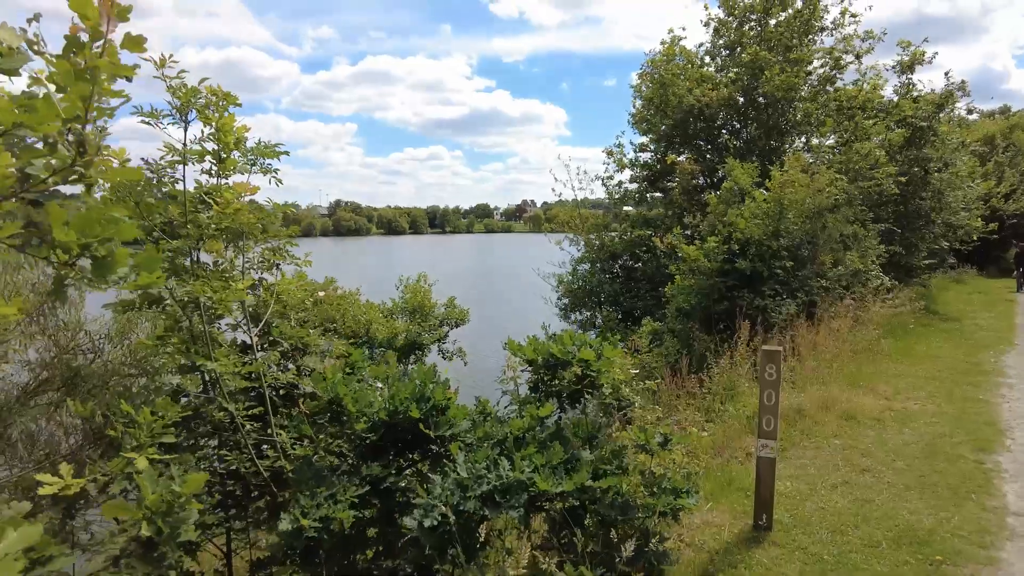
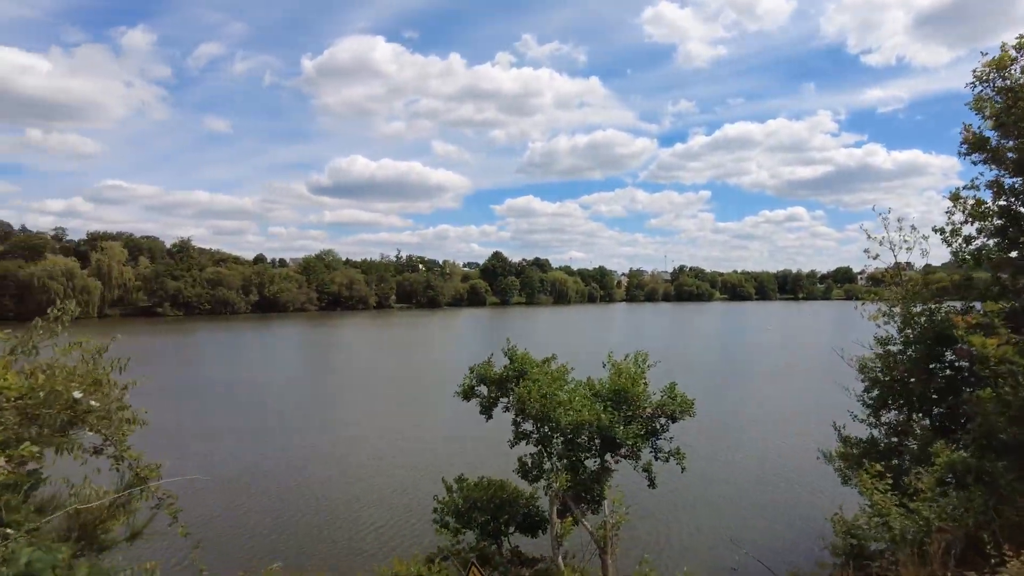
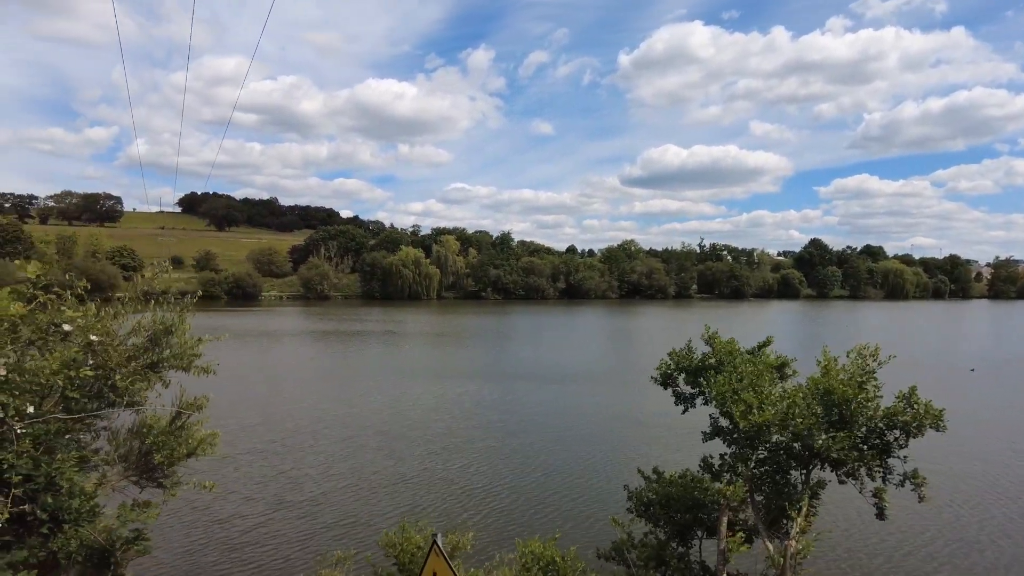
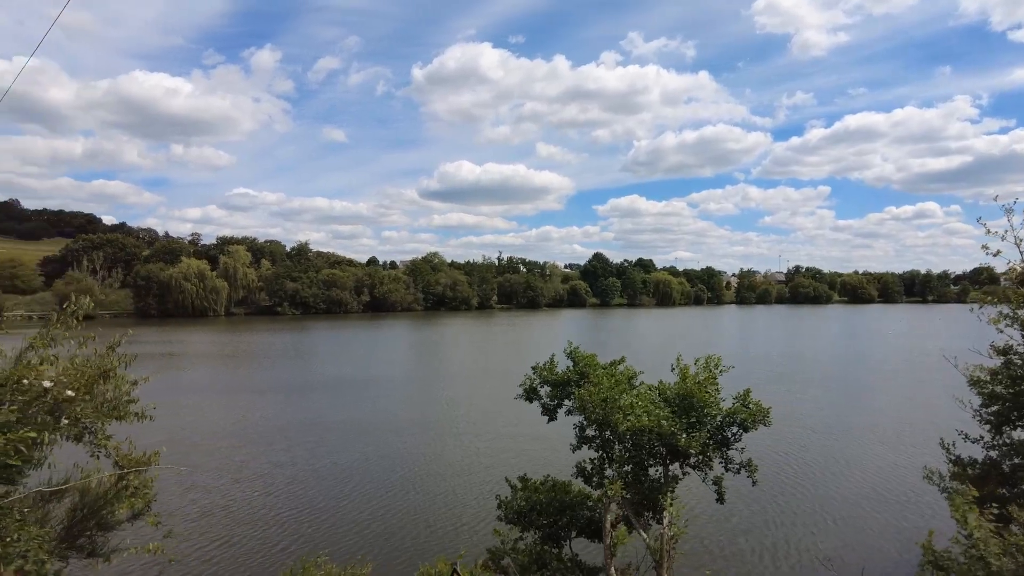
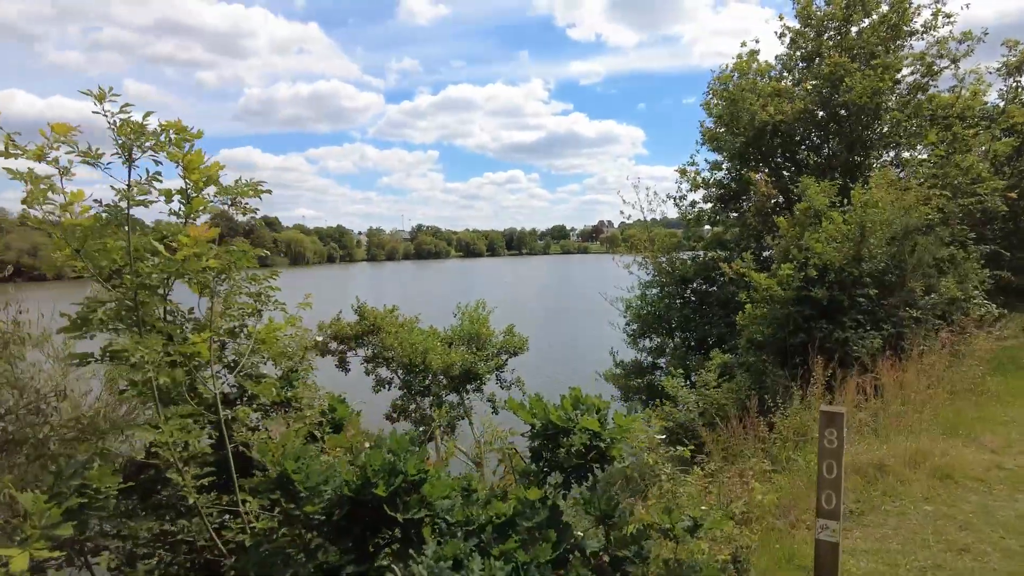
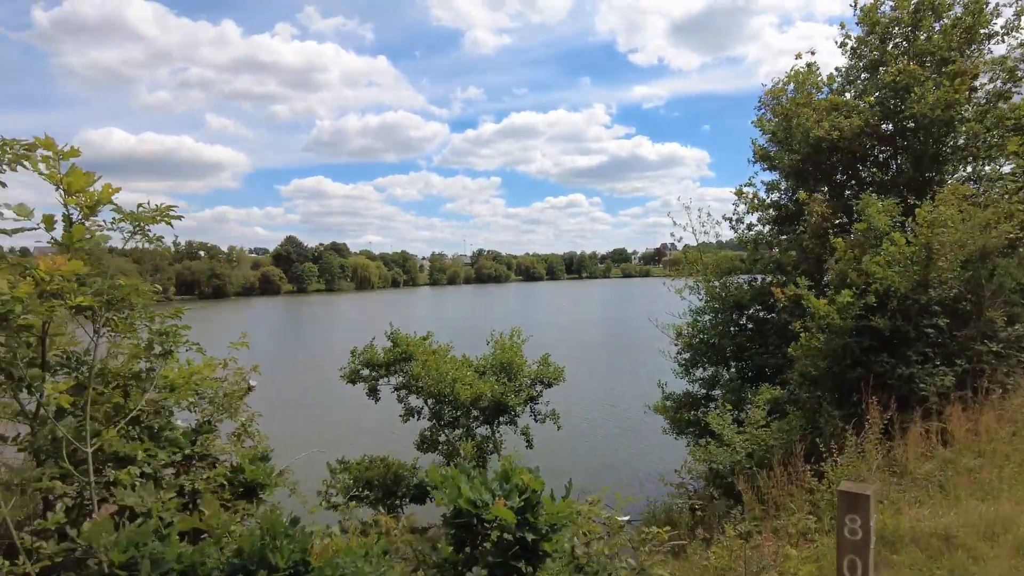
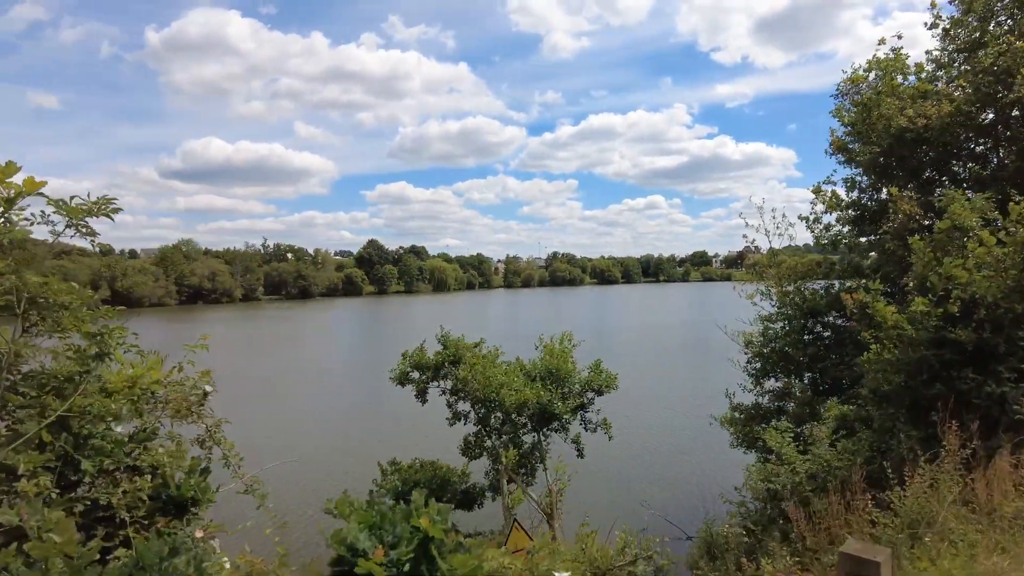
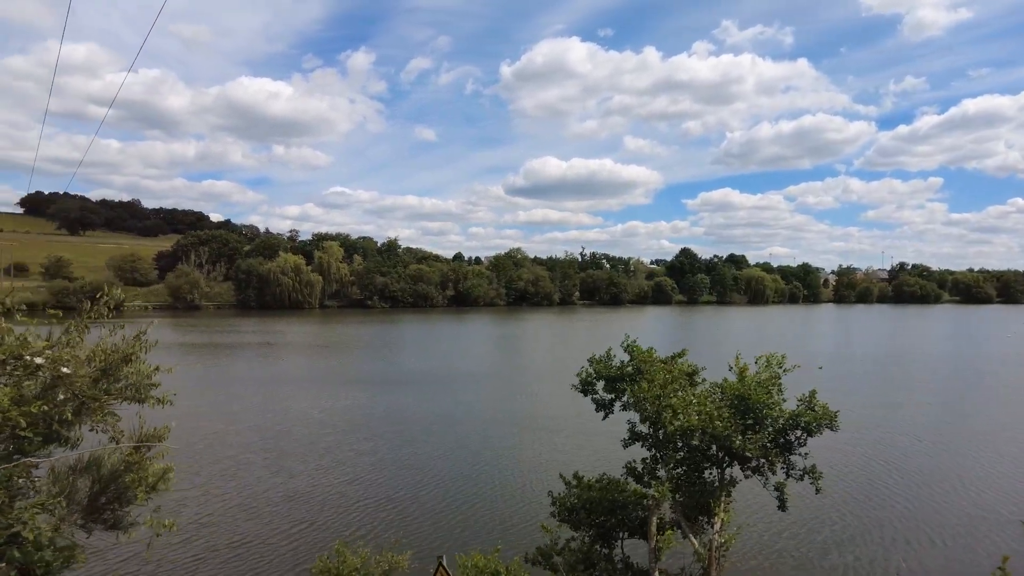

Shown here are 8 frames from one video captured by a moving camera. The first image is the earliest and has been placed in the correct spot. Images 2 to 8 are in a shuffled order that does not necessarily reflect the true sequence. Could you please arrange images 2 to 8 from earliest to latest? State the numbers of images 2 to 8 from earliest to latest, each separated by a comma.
5, 6, 7, 2, 4, 8, 3
